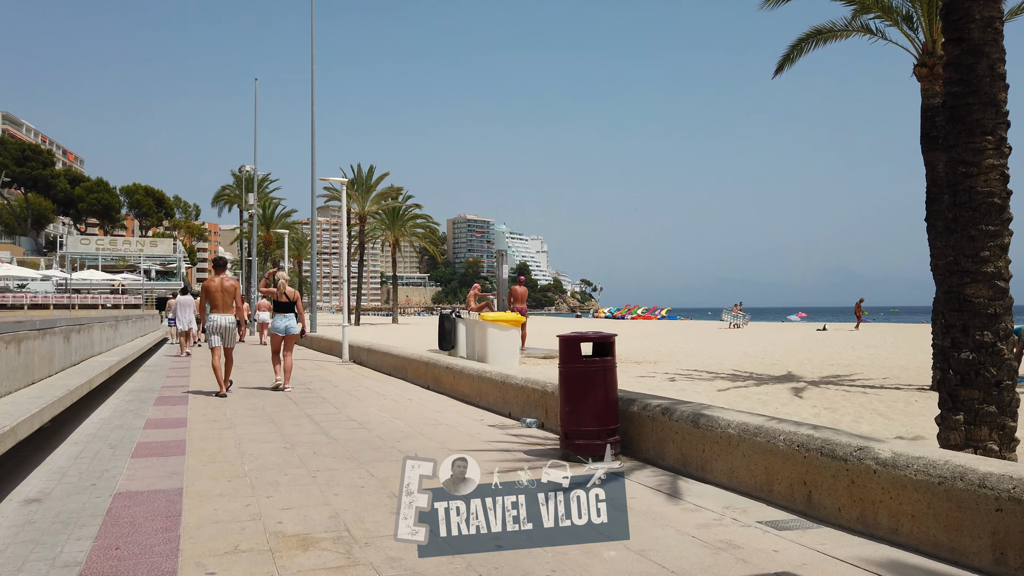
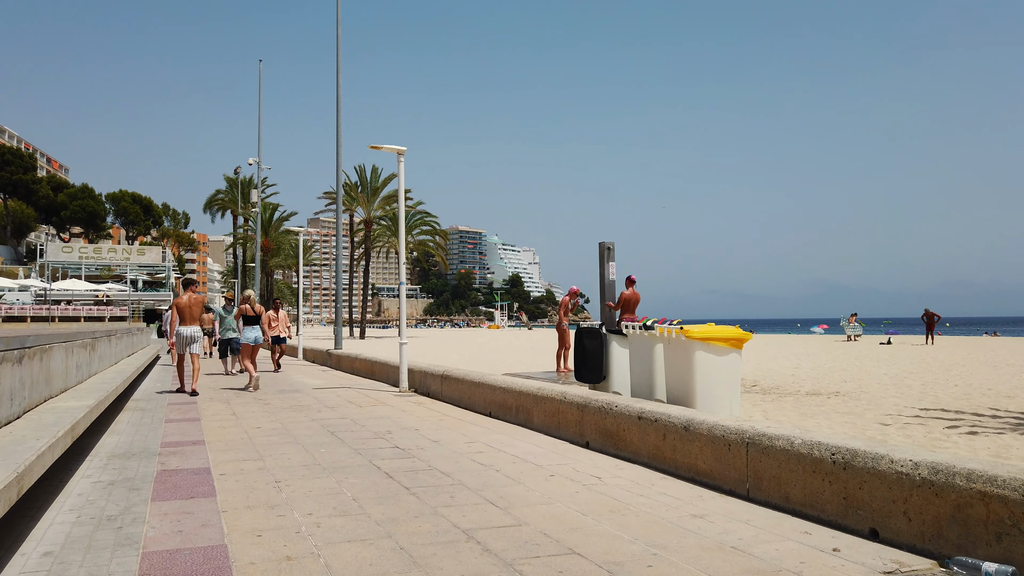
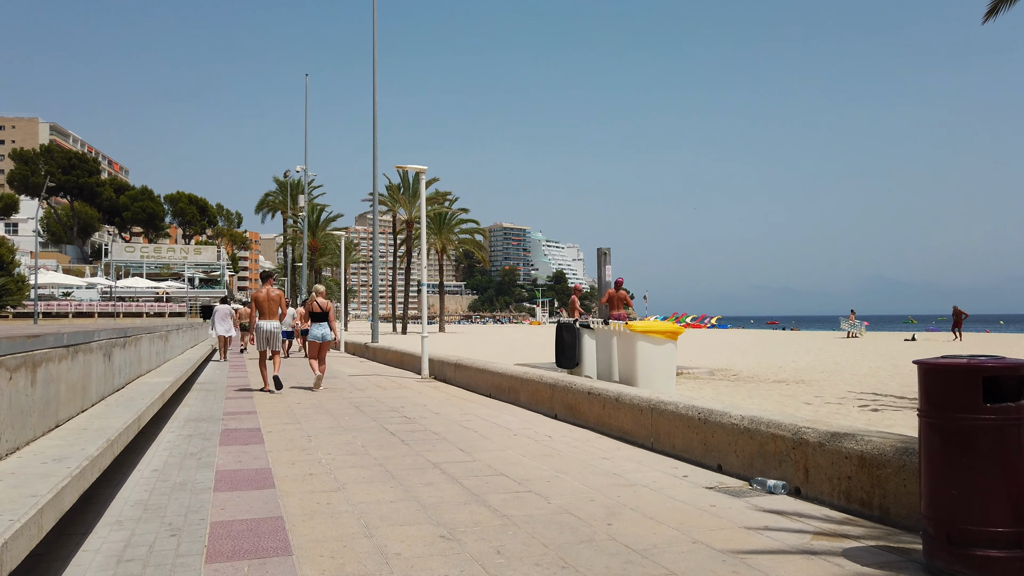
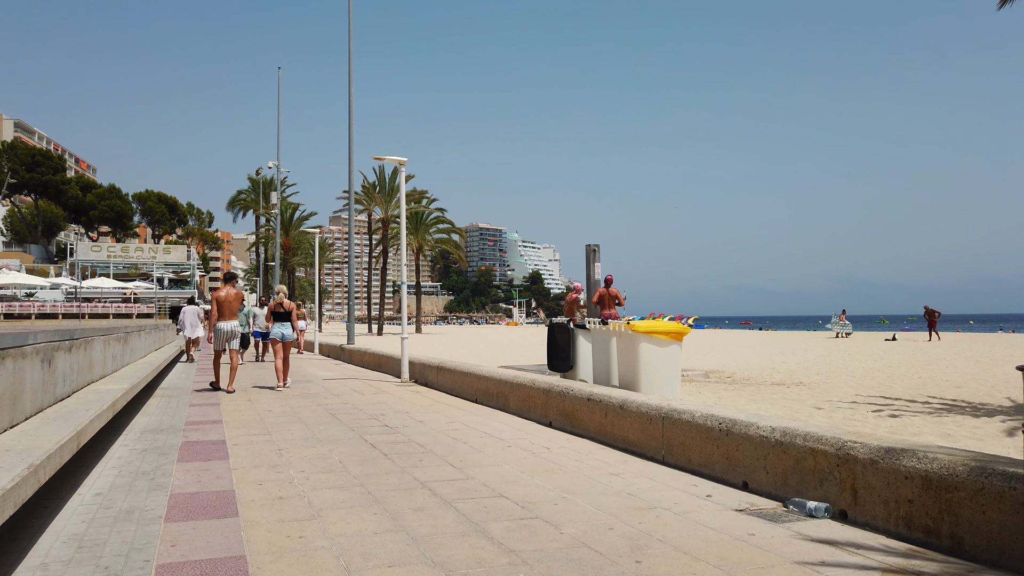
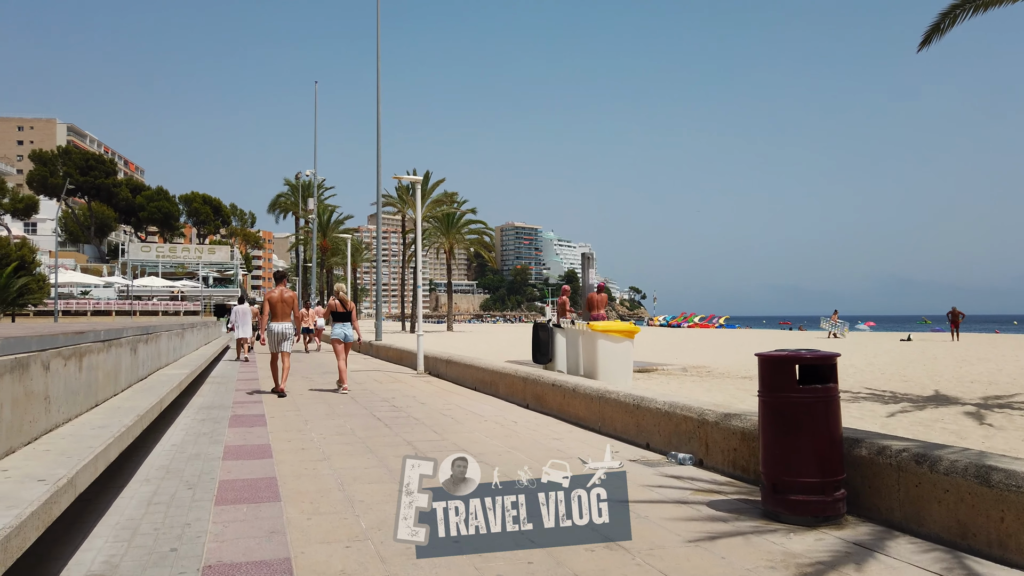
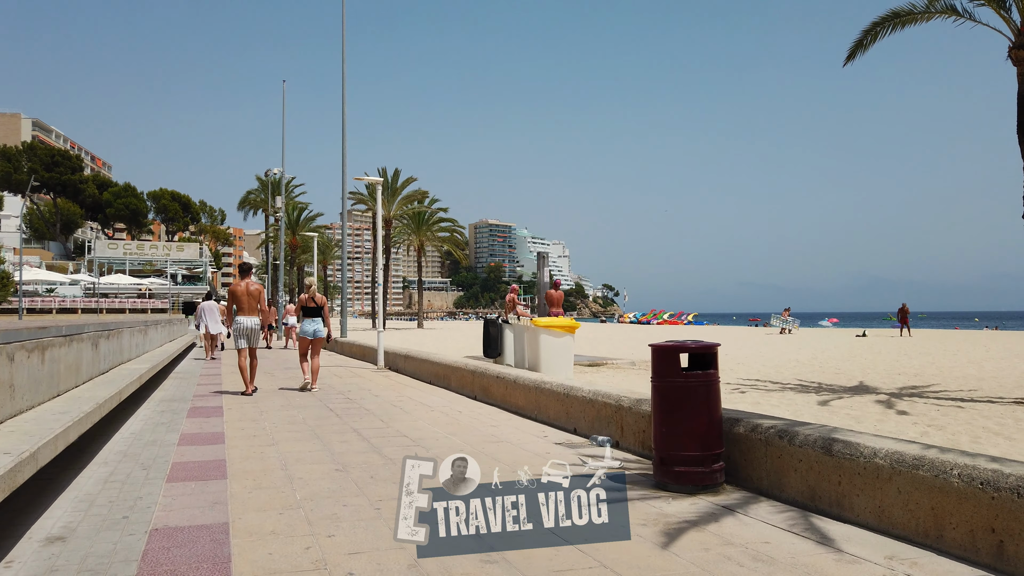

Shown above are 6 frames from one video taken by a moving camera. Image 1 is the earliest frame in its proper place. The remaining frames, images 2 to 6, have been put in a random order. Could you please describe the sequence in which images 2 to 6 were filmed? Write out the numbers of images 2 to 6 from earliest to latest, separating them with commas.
6, 5, 3, 4, 2
